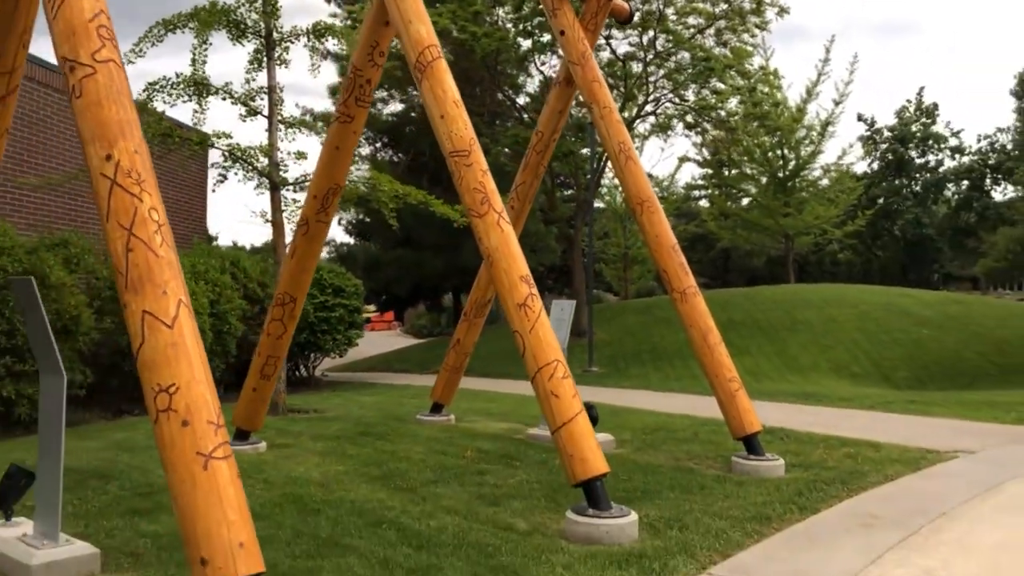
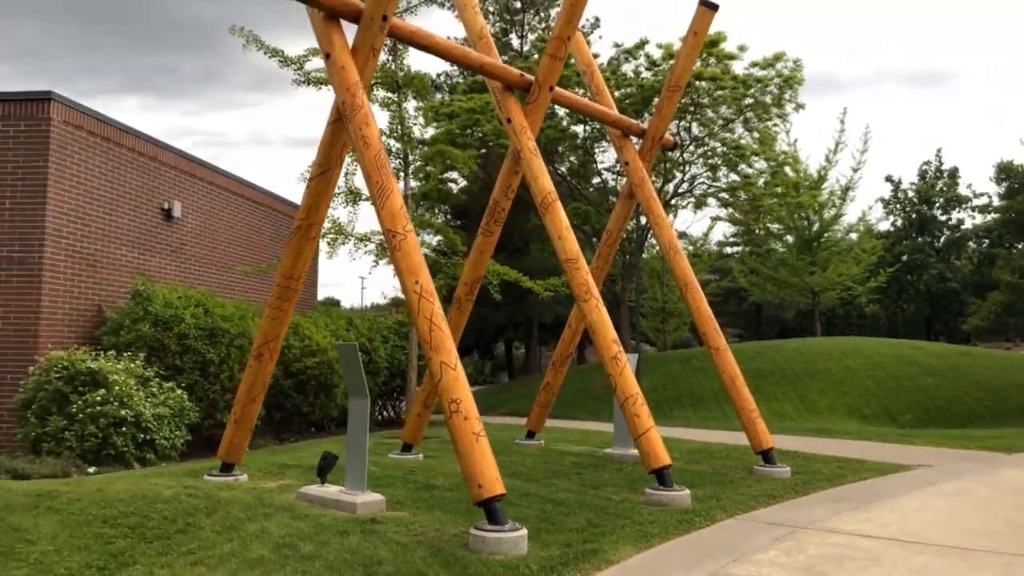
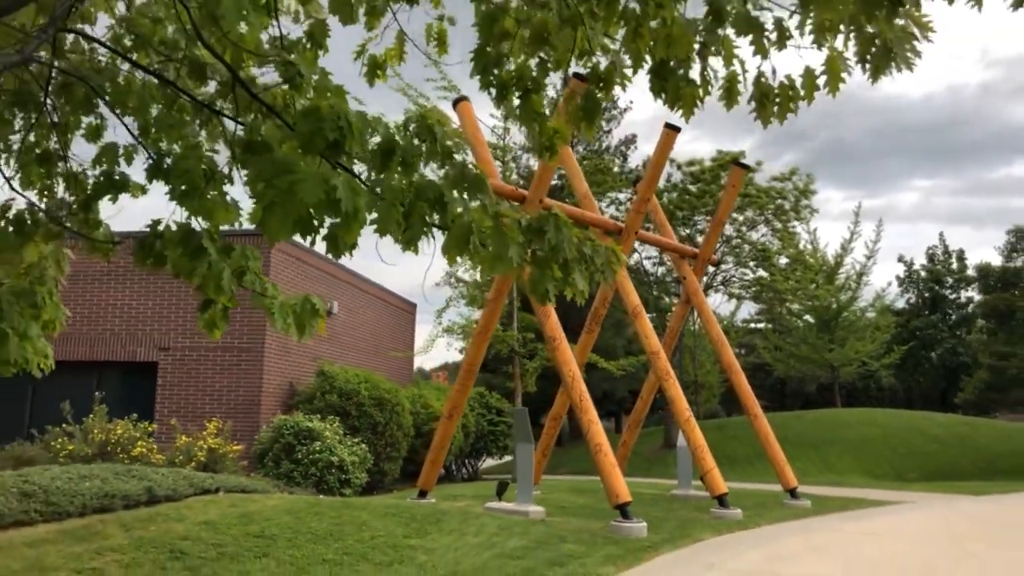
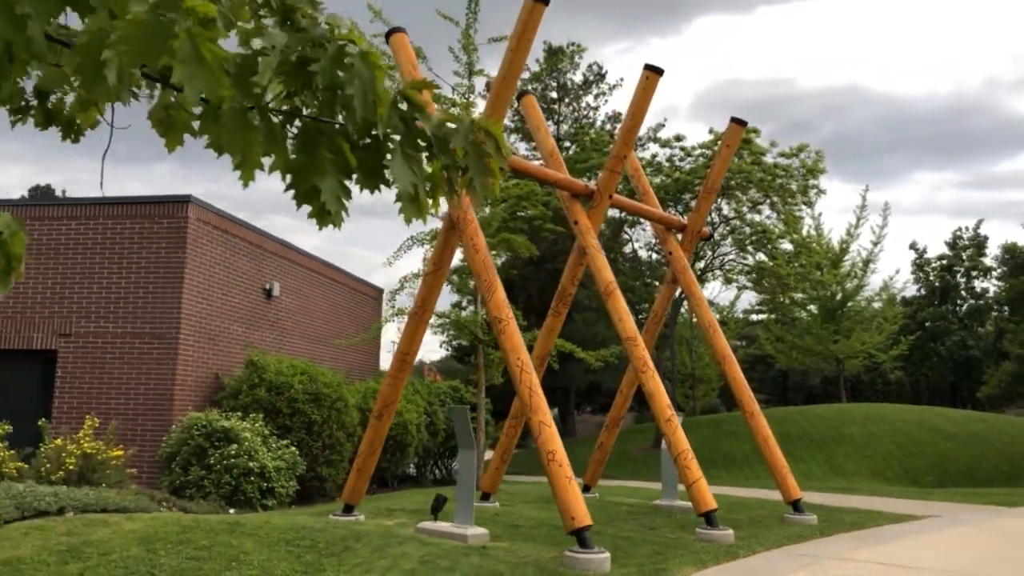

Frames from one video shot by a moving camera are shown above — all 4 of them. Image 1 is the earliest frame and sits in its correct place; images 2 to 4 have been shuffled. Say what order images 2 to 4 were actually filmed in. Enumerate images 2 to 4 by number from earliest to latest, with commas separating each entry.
2, 4, 3
